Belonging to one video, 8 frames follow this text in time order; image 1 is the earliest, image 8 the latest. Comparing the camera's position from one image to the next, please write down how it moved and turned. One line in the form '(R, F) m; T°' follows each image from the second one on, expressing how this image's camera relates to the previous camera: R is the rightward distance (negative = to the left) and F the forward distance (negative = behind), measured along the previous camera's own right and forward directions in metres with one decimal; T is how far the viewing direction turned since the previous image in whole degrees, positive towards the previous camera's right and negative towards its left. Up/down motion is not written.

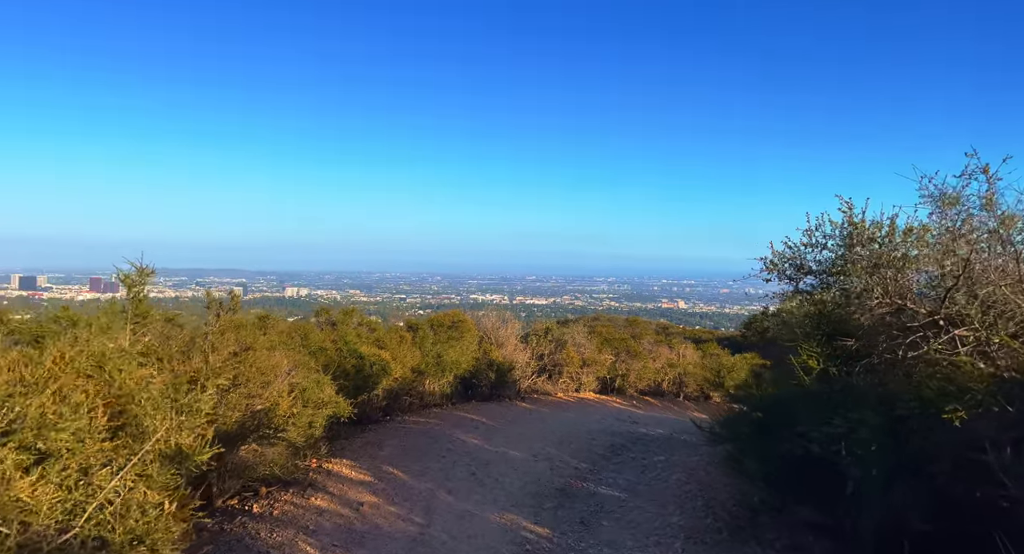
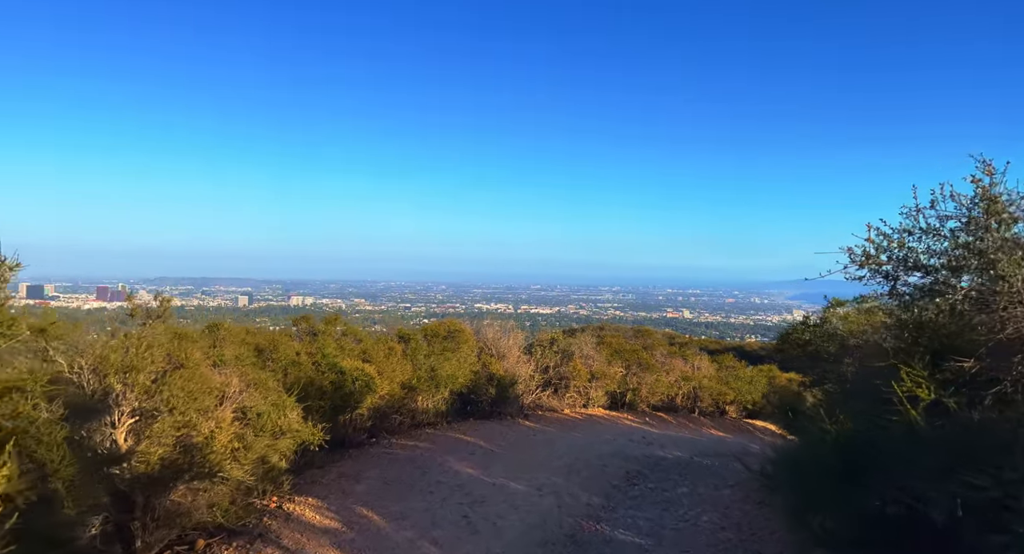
(+0.1, +1.9) m; 0°
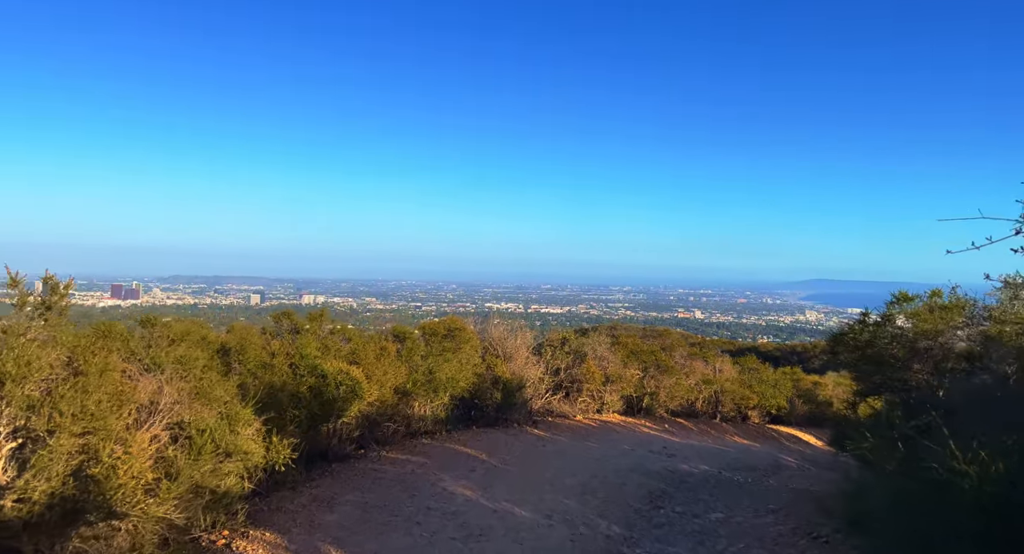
(+0.1, +1.8) m; -1°
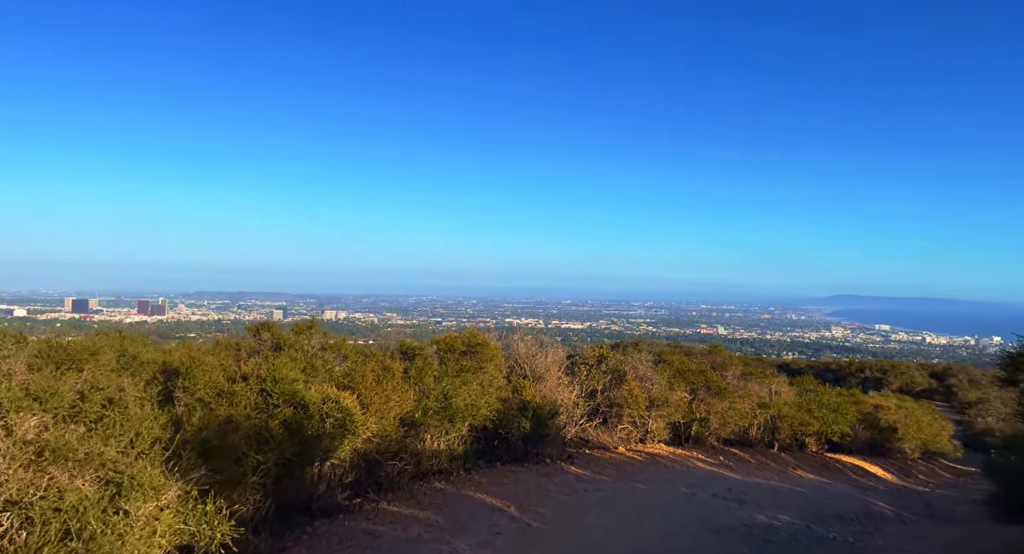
(-0.2, +2.8) m; -2°
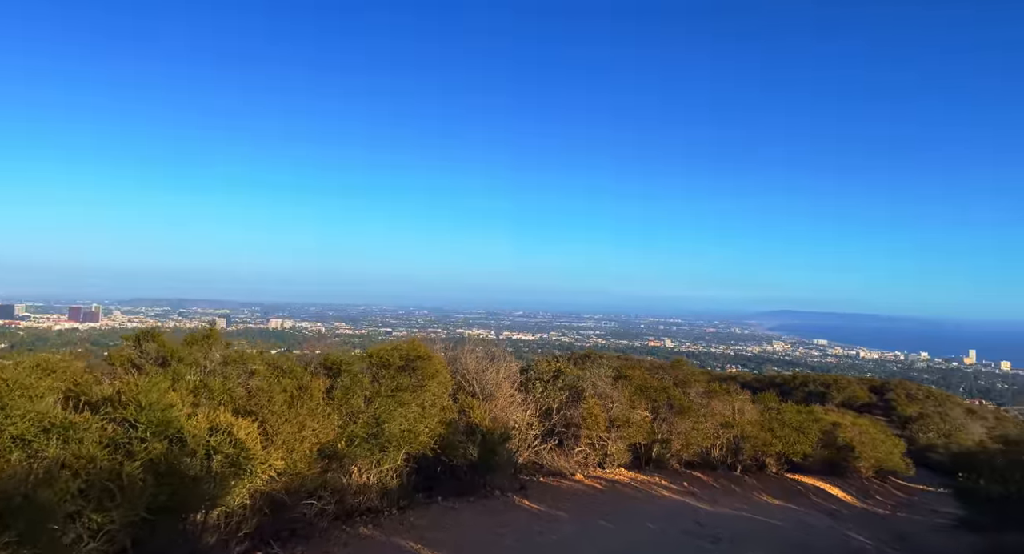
(0.0, +1.9) m; +4°
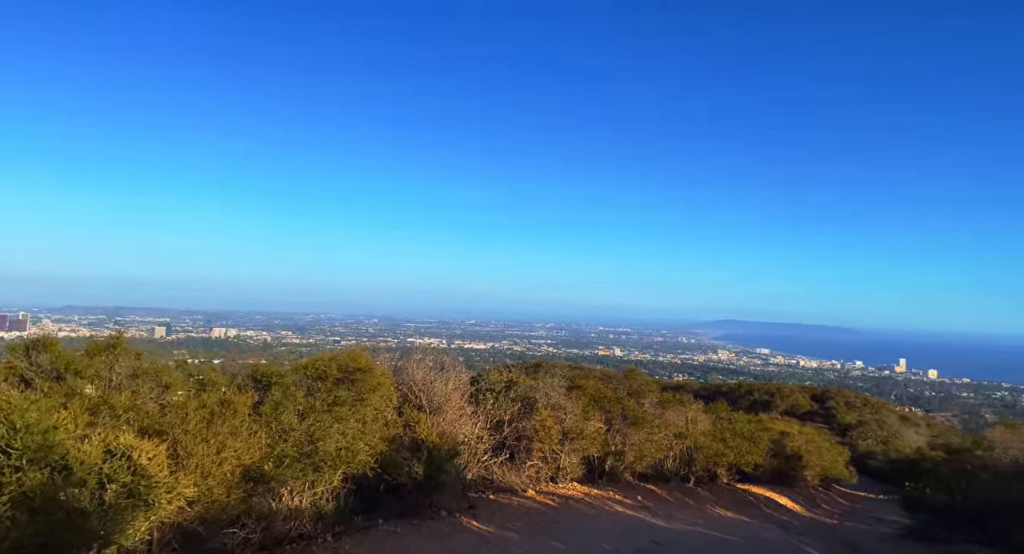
(0.0, +0.8) m; +4°
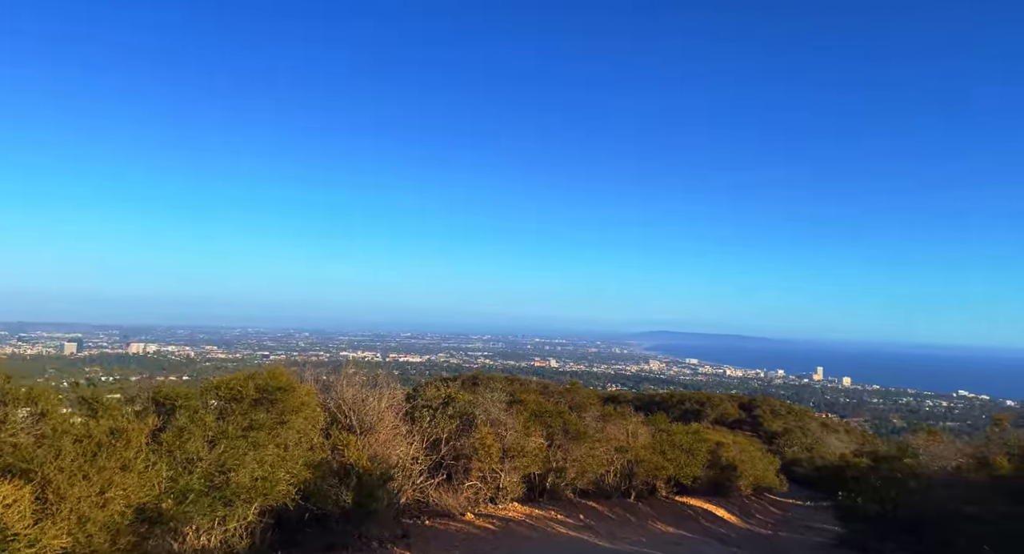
(-0.1, +0.9) m; +5°
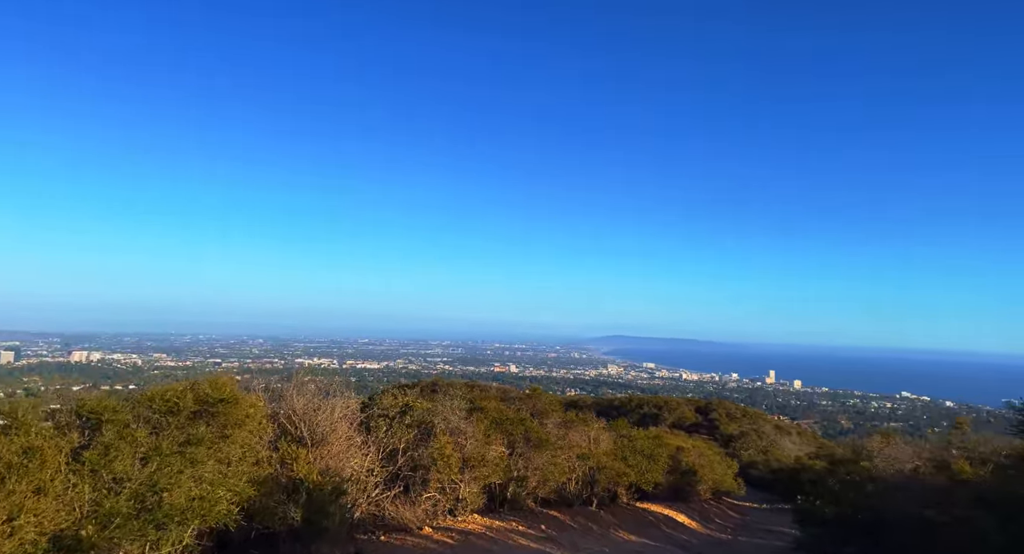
(0.0, +0.5) m; +3°
